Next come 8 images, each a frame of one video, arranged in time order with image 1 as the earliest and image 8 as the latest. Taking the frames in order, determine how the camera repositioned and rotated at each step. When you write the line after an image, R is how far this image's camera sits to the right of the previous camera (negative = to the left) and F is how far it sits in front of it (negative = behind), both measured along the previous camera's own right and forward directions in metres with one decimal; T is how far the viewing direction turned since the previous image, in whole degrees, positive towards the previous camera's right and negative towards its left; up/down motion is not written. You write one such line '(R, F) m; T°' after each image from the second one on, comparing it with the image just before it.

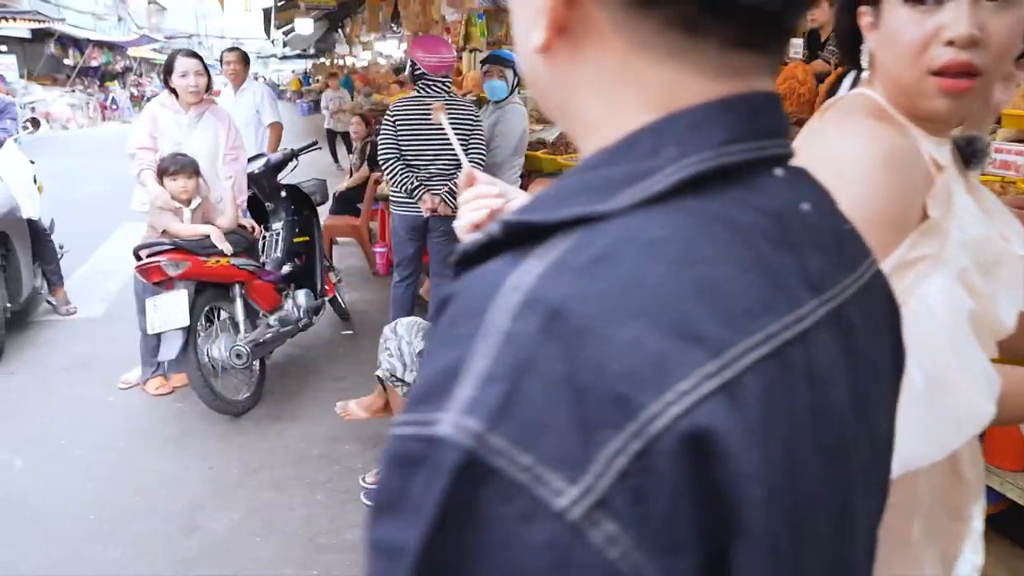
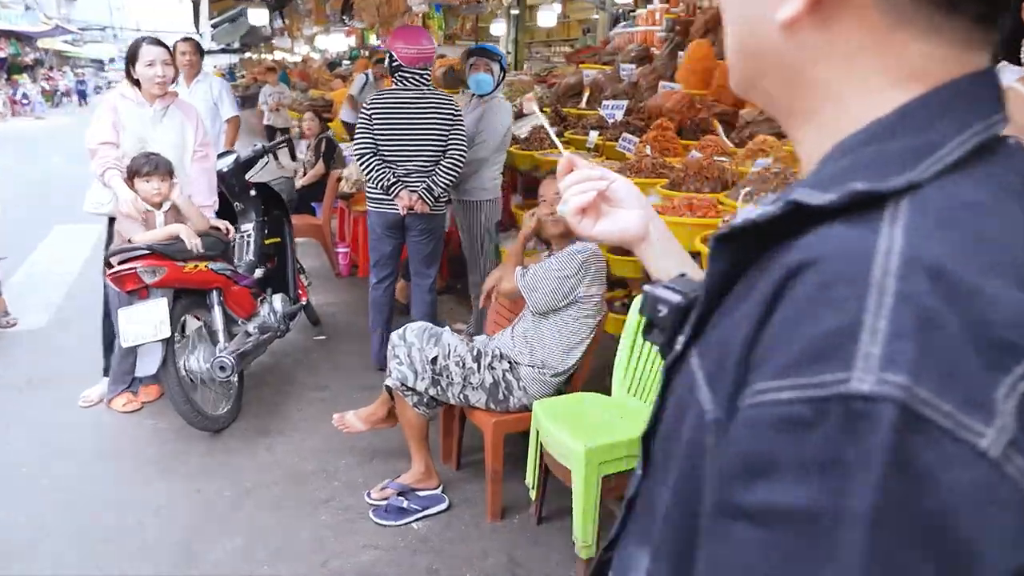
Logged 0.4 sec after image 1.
(-0.3, +0.1) m; +5°
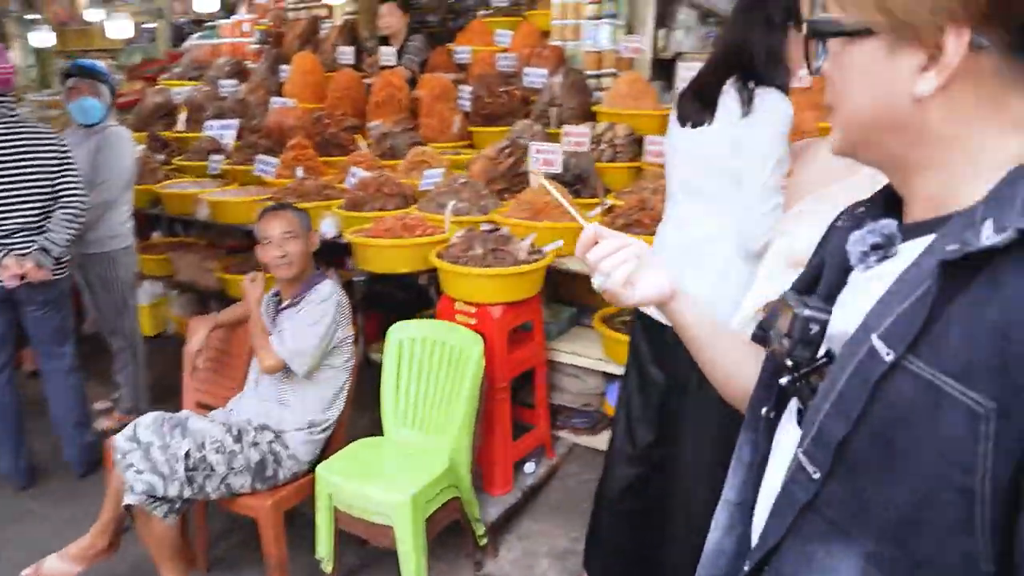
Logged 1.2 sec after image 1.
(-0.5, +0.3) m; +33°
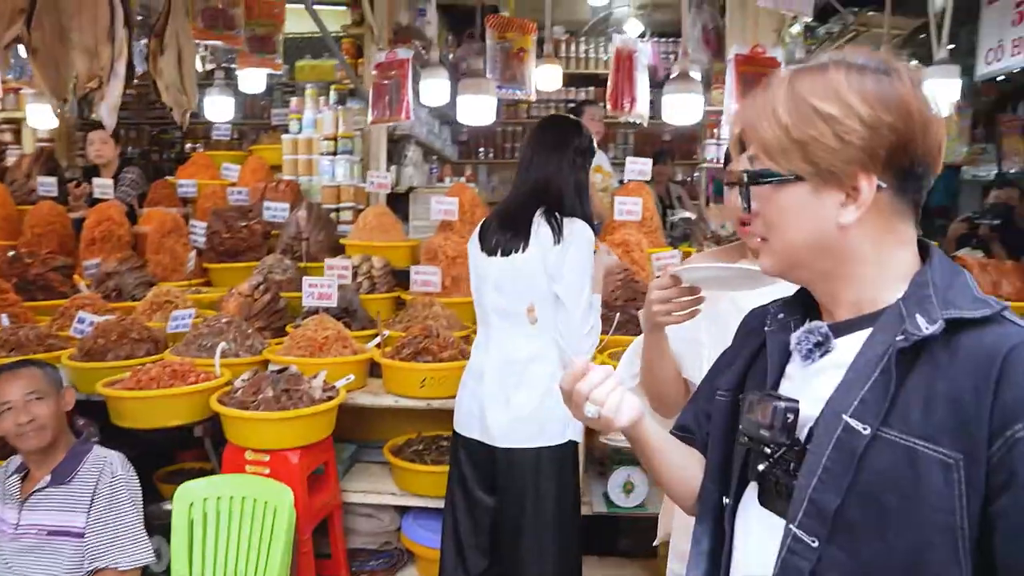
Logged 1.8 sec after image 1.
(-0.3, 0.0) m; +24°
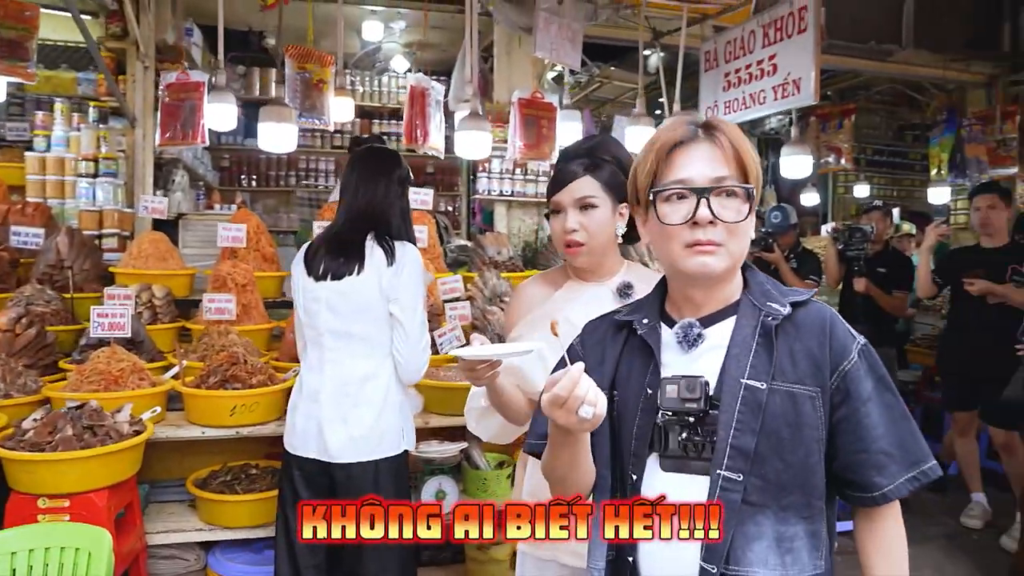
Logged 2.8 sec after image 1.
(-0.3, -0.1) m; +20°
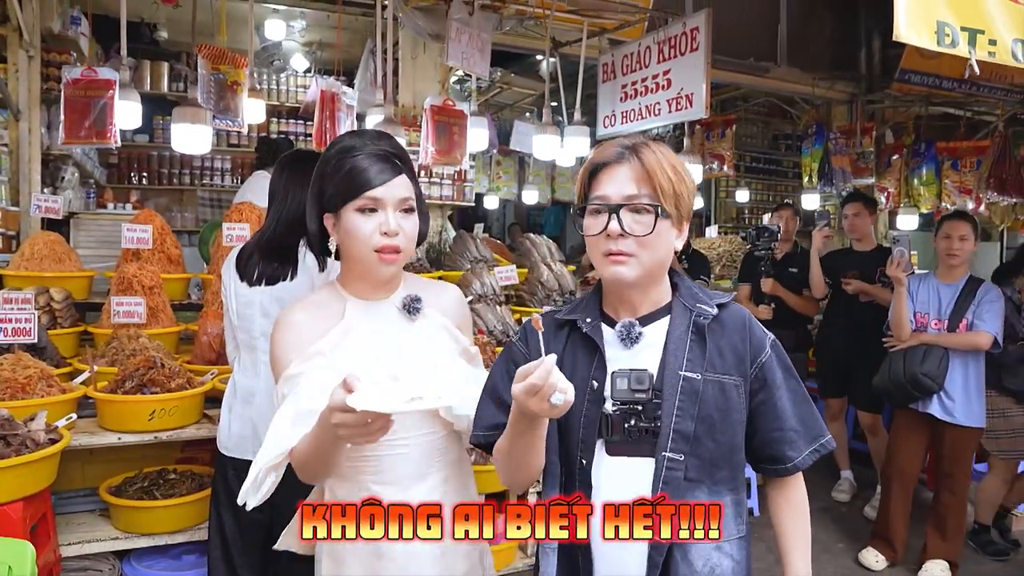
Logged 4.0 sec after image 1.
(-0.1, -0.1) m; +8°
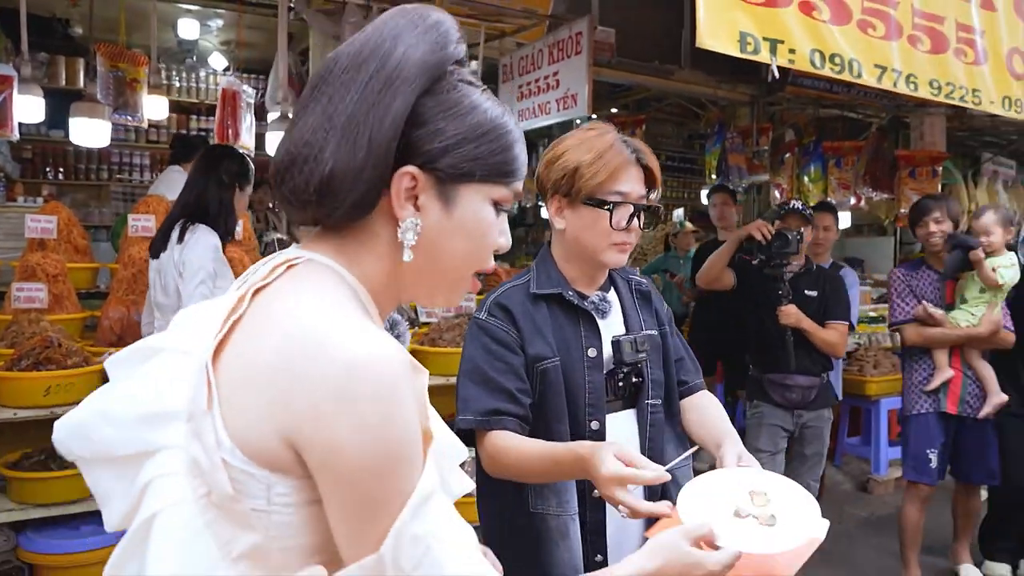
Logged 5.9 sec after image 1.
(+0.3, -0.3) m; +4°
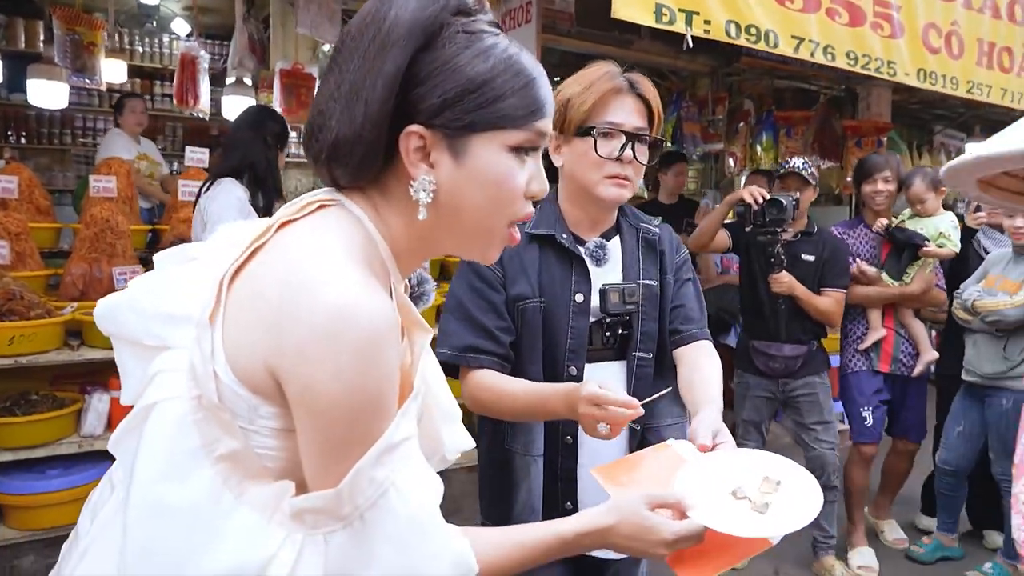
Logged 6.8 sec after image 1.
(+0.1, -0.2) m; +2°
